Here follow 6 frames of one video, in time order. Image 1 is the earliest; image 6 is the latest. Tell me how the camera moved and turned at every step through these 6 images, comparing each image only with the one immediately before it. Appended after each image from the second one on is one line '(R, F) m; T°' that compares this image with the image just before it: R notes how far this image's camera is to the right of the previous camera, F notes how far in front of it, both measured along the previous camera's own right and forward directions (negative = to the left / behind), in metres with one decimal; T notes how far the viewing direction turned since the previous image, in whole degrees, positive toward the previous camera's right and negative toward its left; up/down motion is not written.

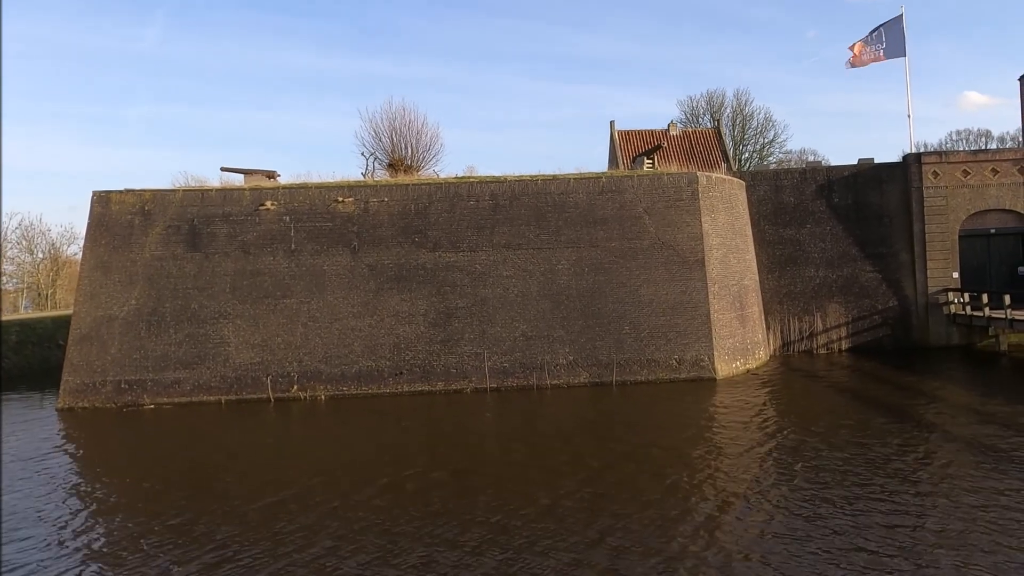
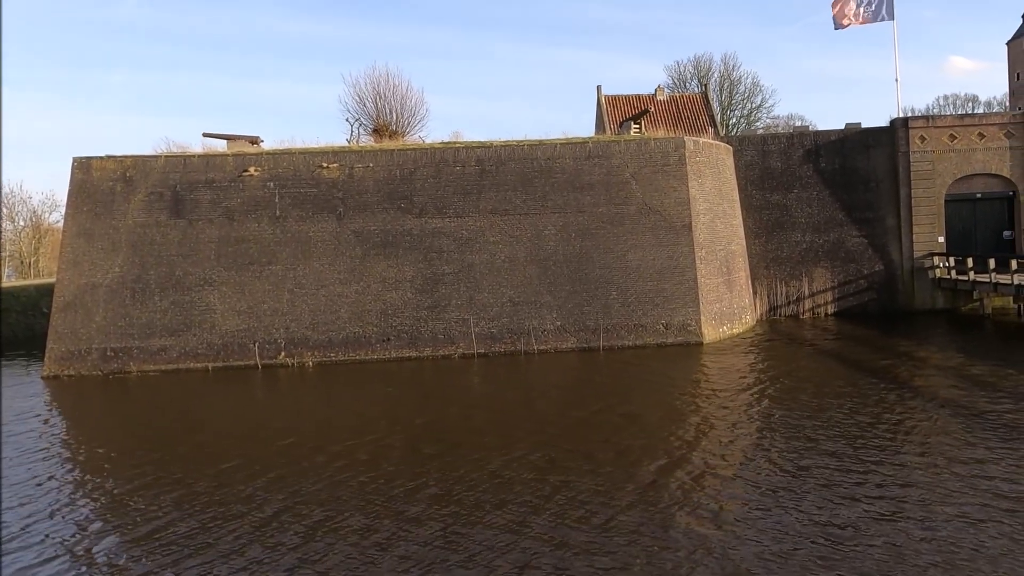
(+0.1, 0.0) m; +1°
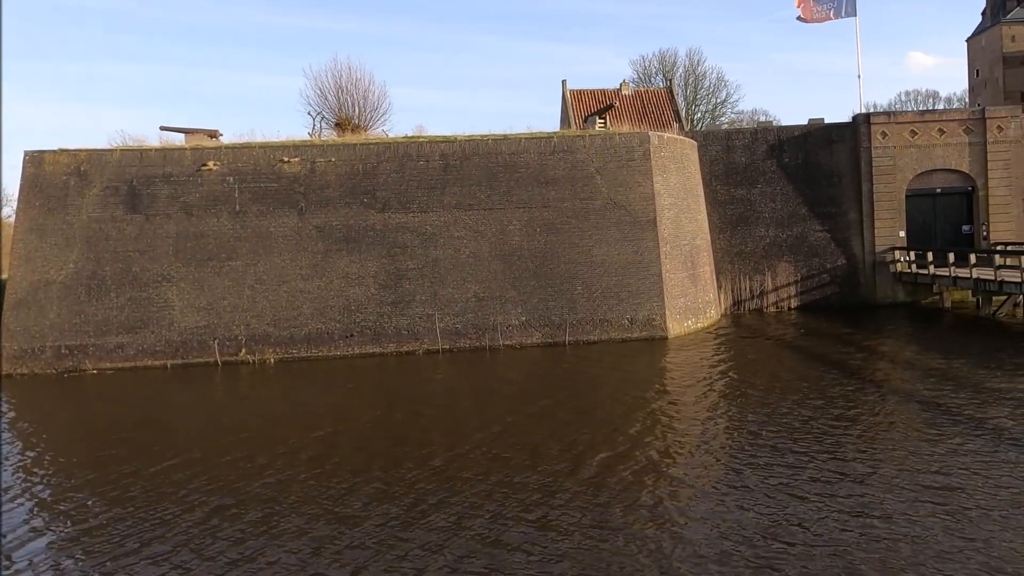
(+0.3, +0.2) m; +2°
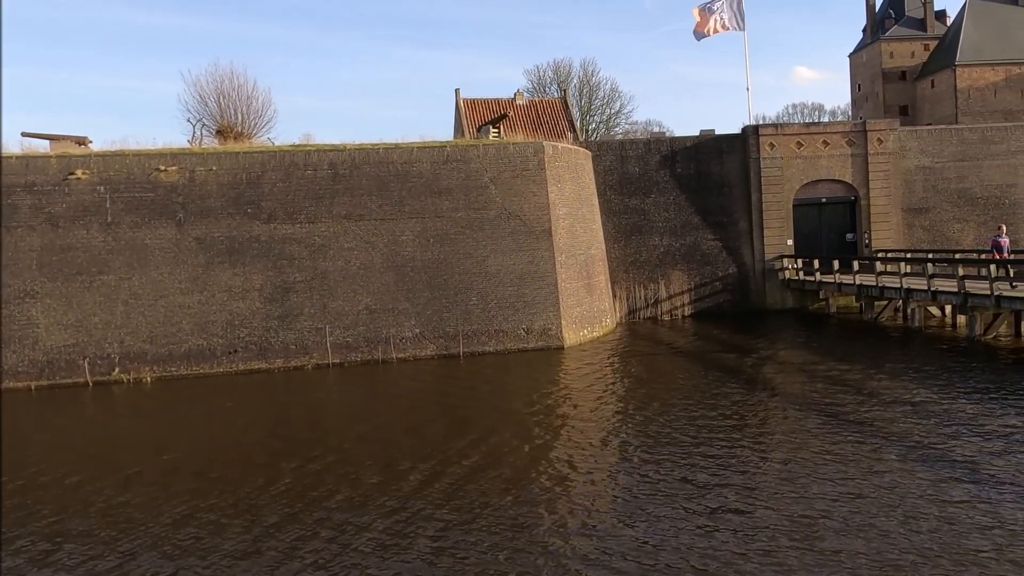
(+0.9, +0.8) m; +6°
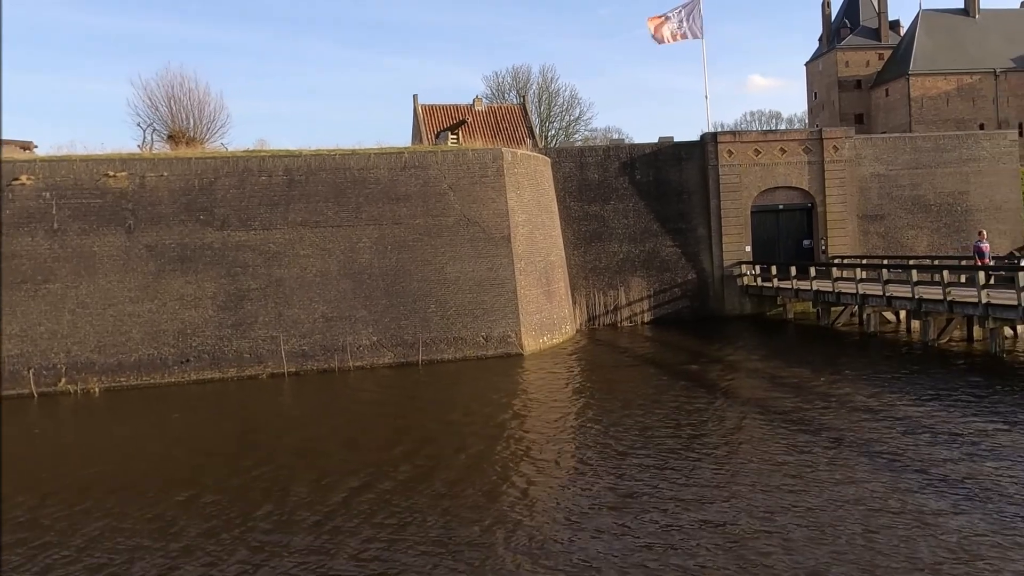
(+0.4, +0.3) m; +2°
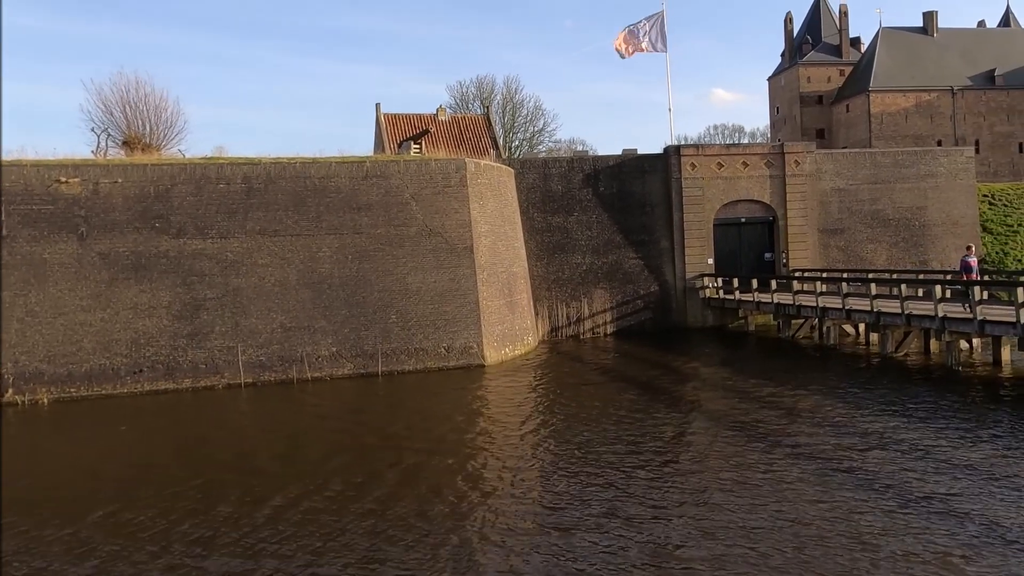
(+0.3, +0.3) m; +2°
